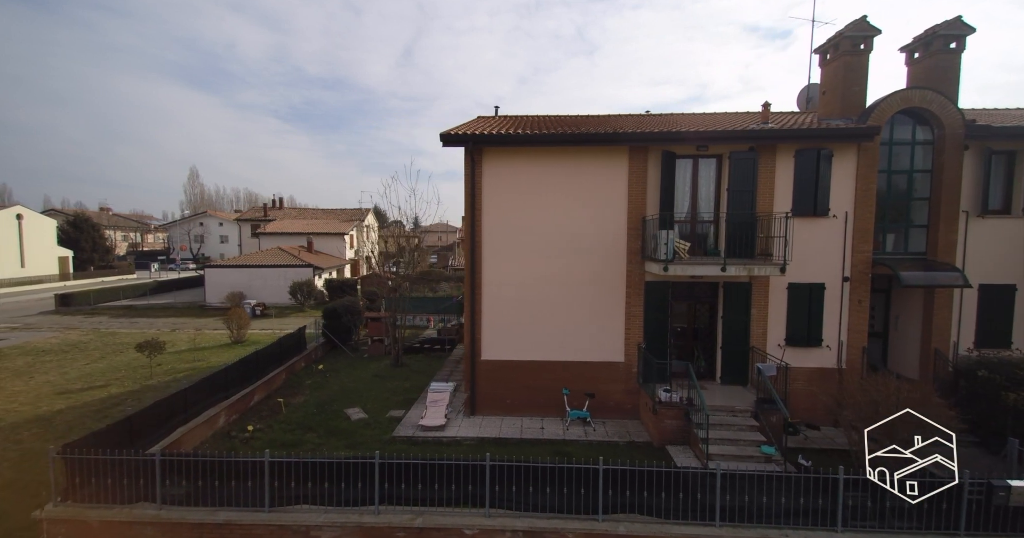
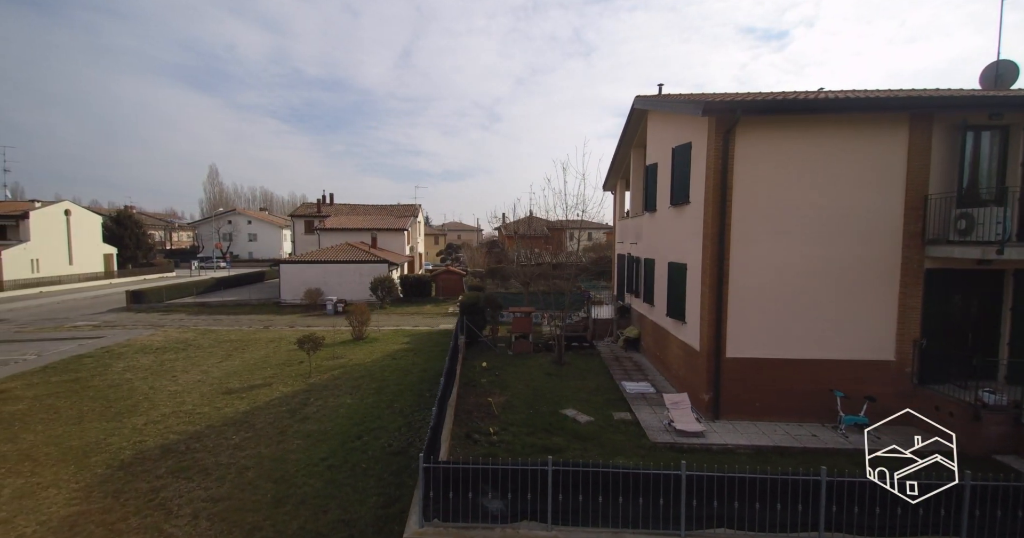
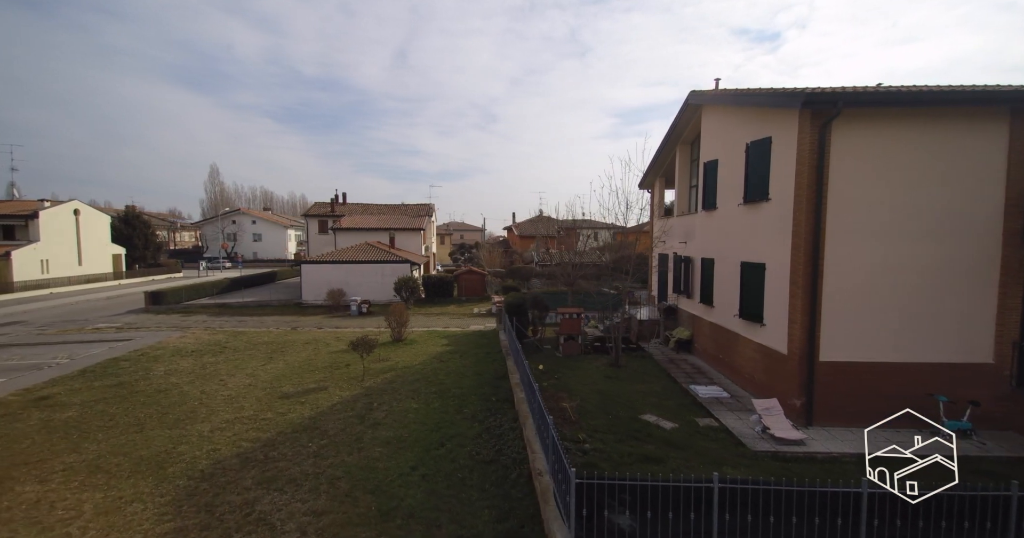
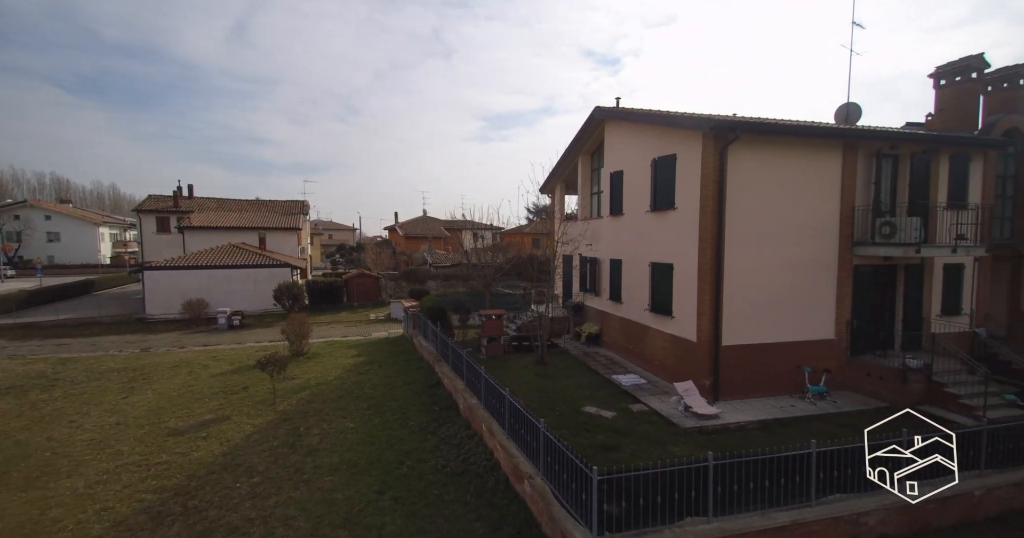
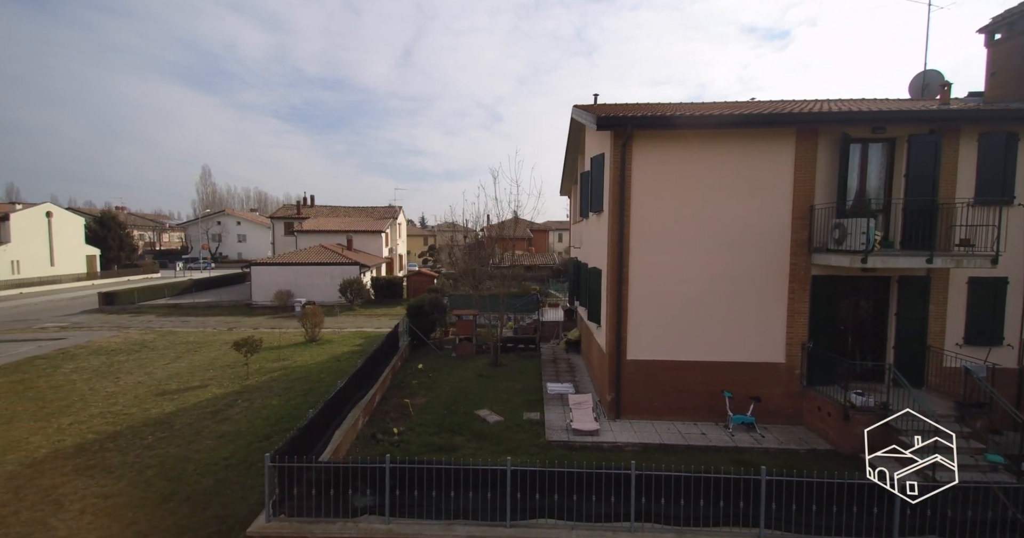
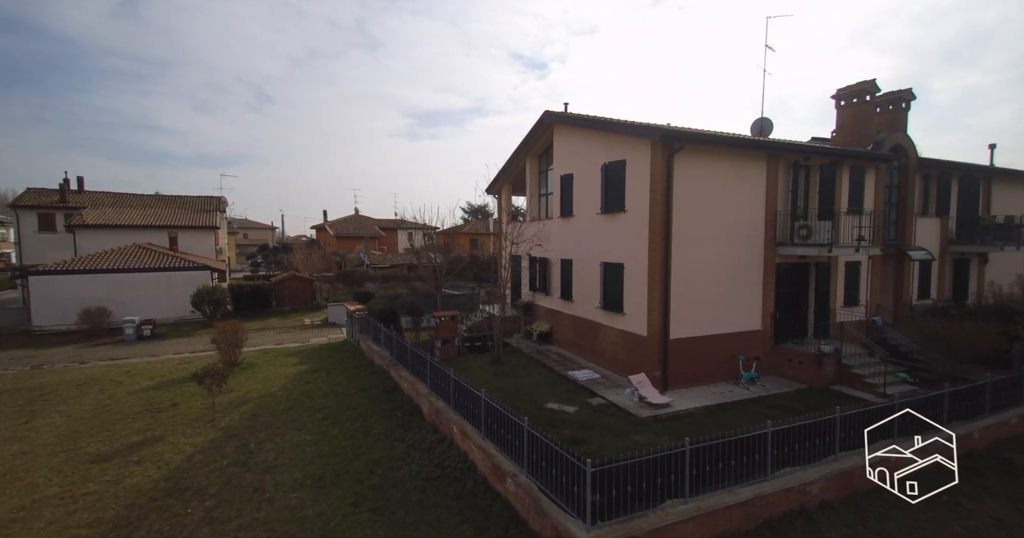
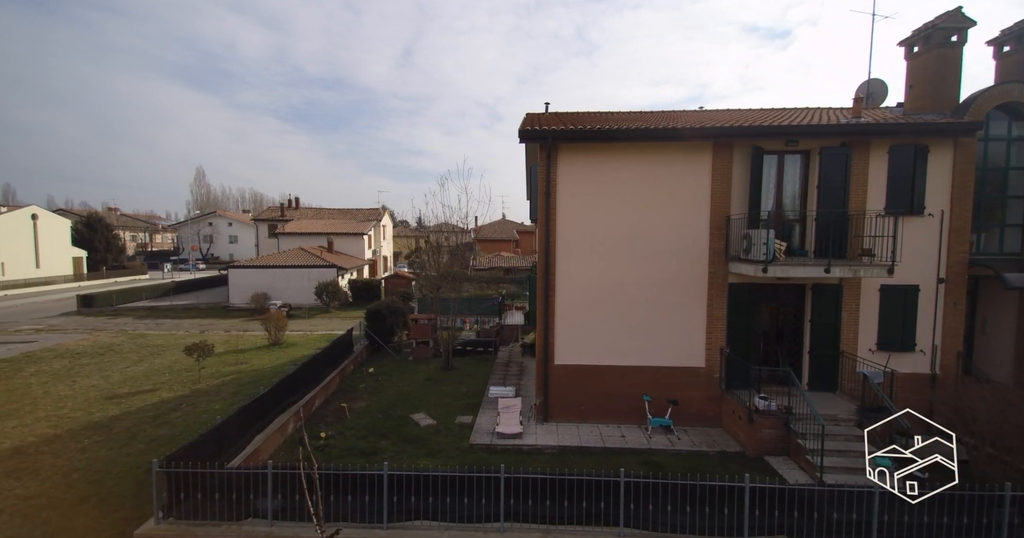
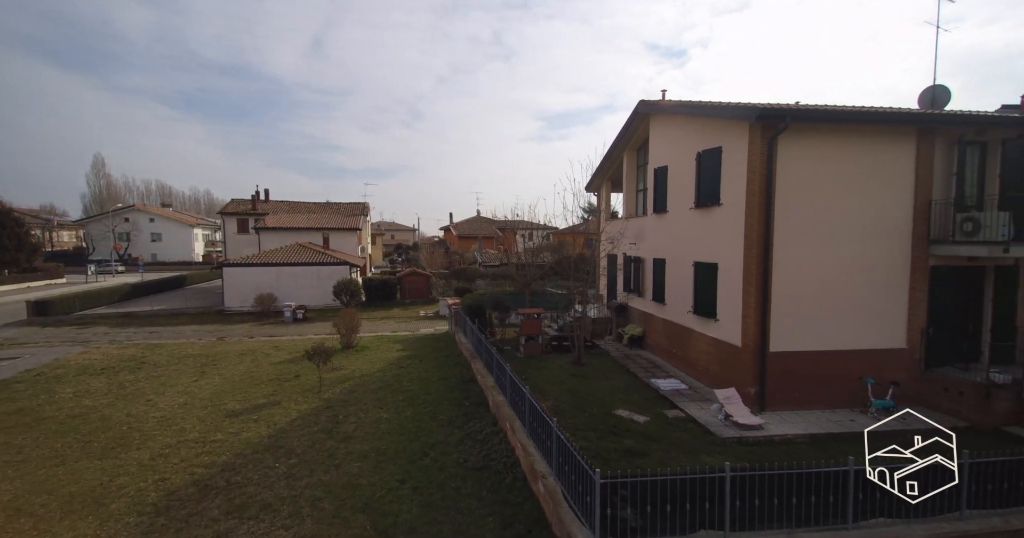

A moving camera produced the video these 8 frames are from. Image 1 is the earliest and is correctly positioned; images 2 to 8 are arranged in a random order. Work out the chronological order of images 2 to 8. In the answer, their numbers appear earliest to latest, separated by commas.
7, 5, 2, 3, 8, 4, 6
